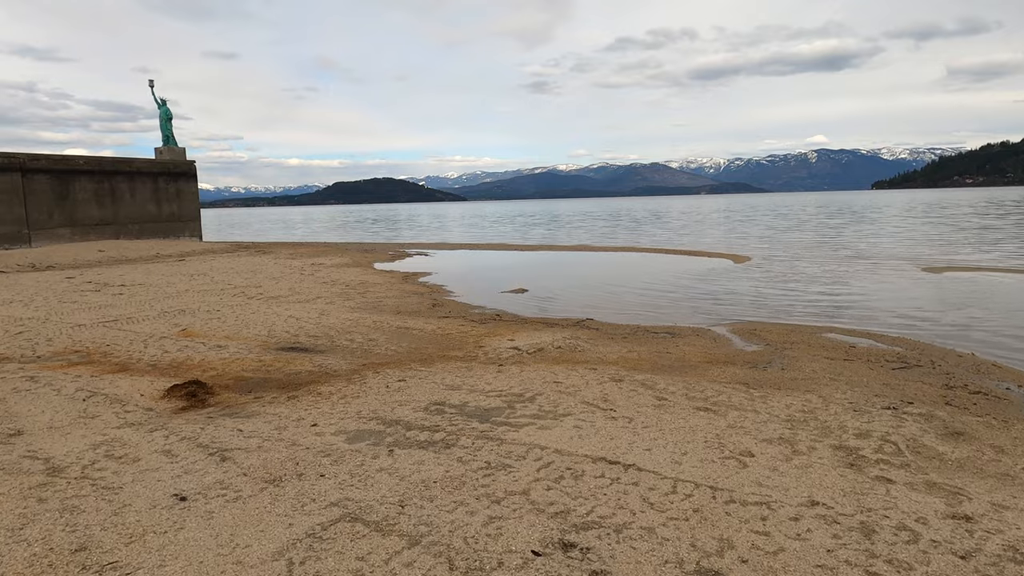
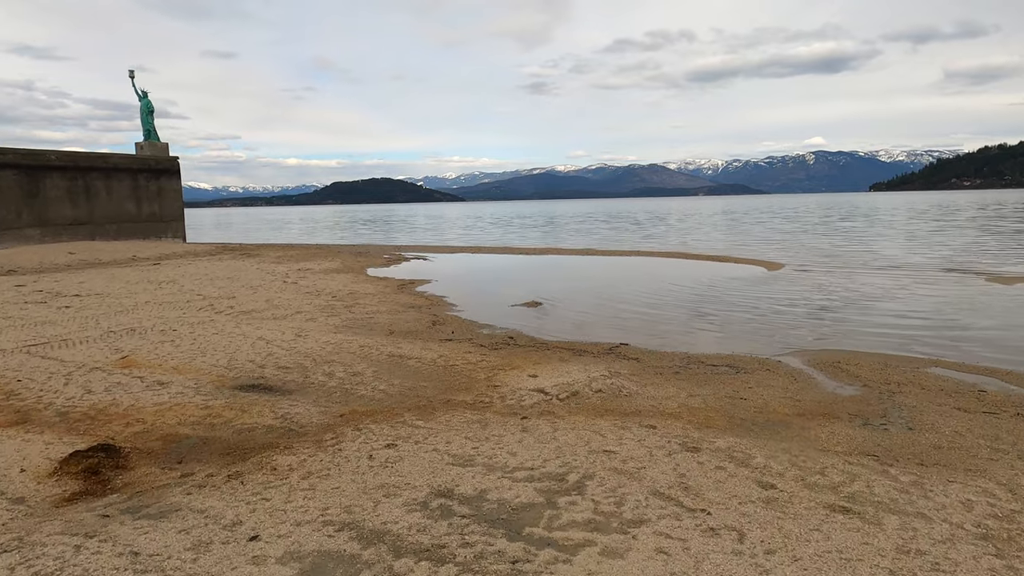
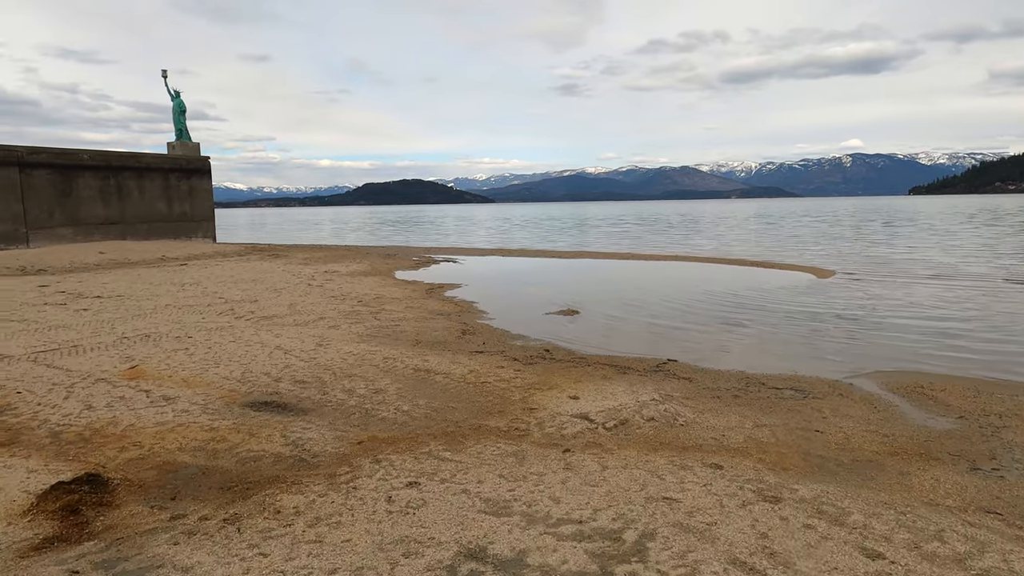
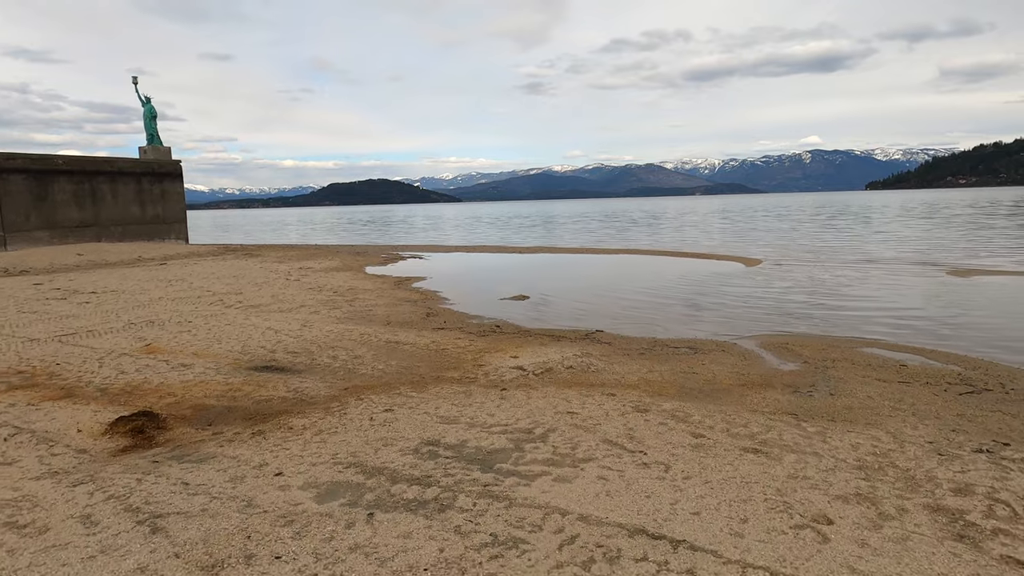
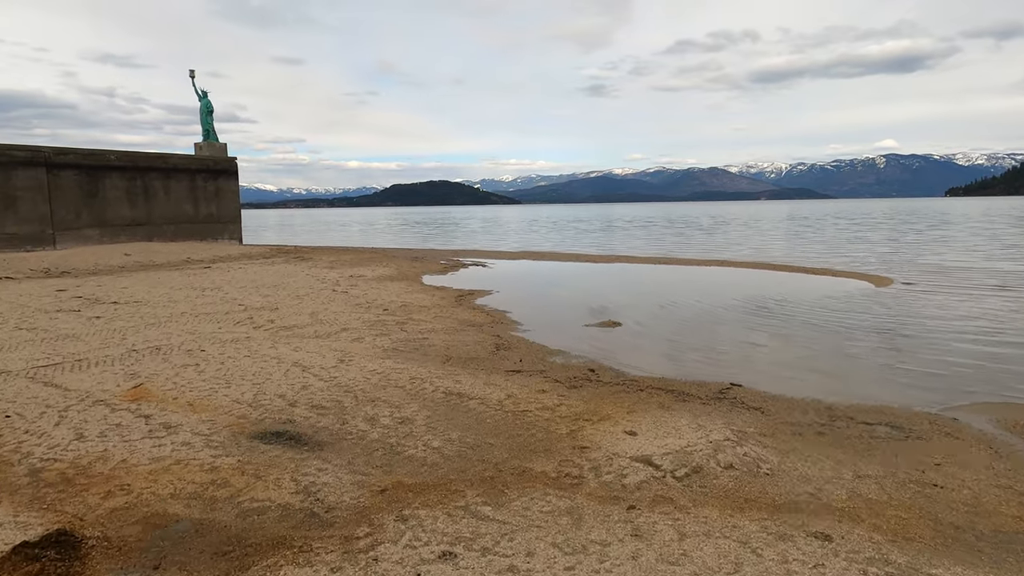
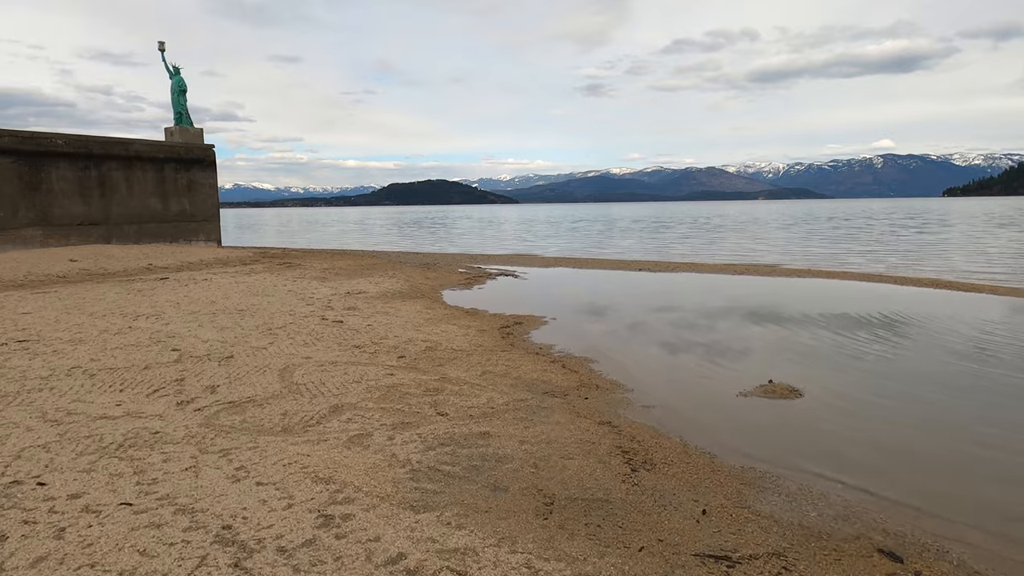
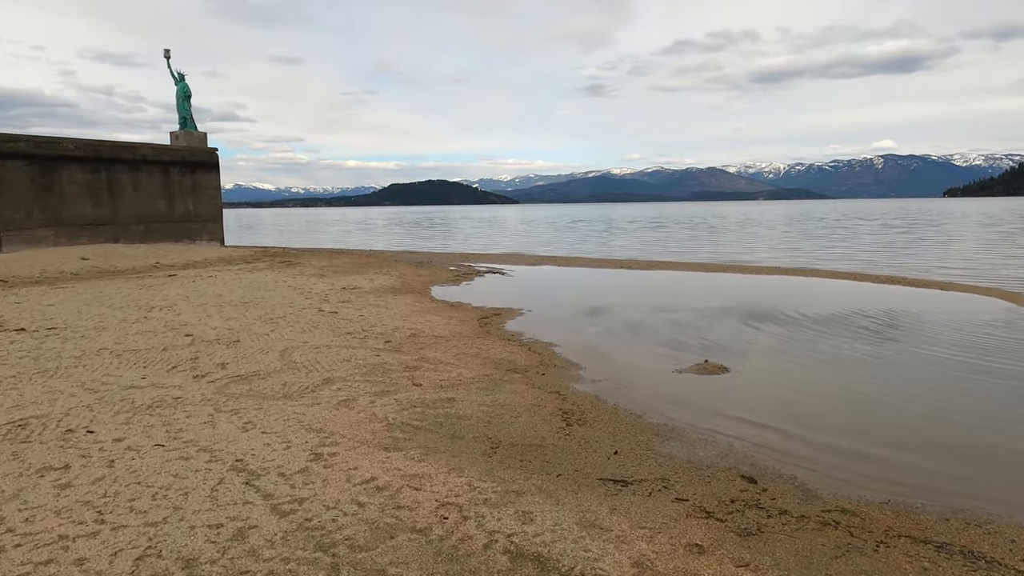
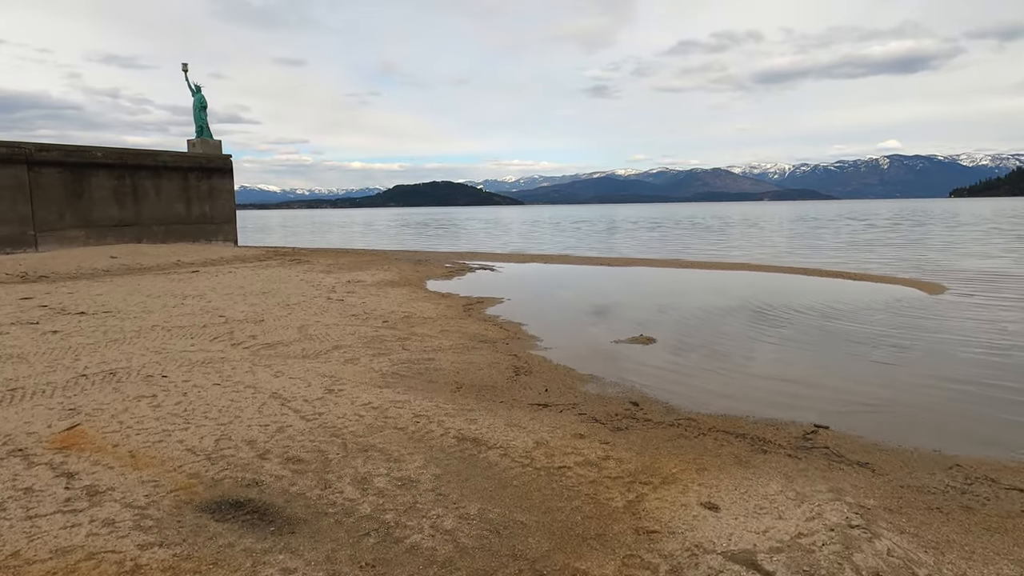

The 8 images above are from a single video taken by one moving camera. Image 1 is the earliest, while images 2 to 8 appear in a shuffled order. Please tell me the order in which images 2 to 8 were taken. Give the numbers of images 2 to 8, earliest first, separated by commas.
4, 2, 3, 5, 8, 7, 6
